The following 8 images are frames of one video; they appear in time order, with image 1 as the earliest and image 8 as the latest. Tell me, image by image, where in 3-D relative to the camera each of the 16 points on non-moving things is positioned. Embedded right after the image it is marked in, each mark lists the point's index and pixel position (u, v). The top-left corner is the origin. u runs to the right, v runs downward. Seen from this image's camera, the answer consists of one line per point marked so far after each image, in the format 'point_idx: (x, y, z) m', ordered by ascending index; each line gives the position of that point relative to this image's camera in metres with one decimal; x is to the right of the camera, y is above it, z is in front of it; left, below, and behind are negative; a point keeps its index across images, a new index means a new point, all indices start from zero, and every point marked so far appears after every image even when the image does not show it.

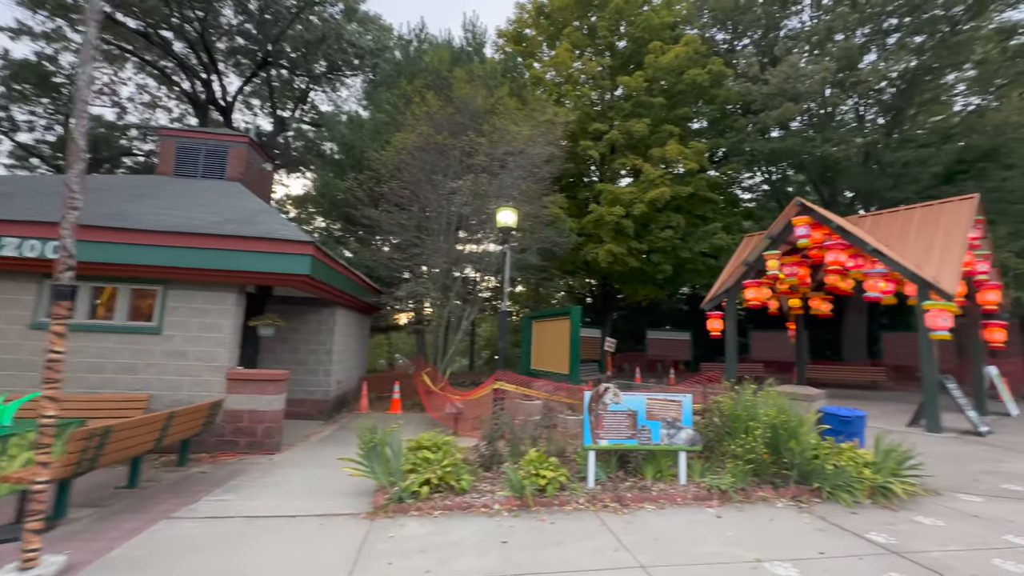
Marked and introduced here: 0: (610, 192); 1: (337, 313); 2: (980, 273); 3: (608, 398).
0: (+3.4, +3.3, +15.3) m
1: (-3.9, -0.6, +10.0) m
2: (+10.9, +0.4, +10.3) m
3: (+1.1, -1.3, +5.1) m
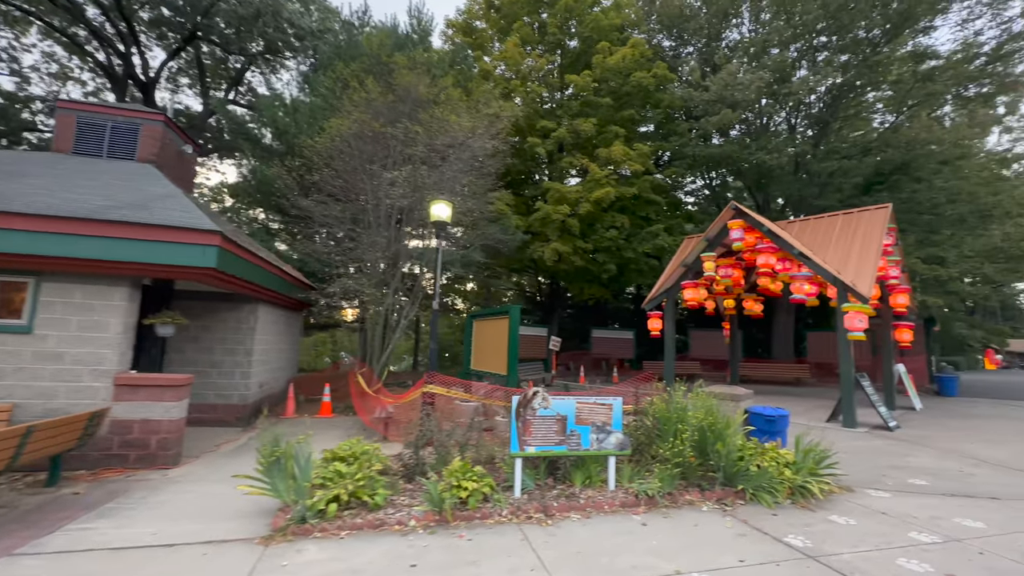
0: (+1.5, +3.3, +15.2) m
1: (-5.2, -0.5, +9.2) m
2: (+9.5, +0.3, +11.1) m
3: (+0.3, -1.3, +4.9) m
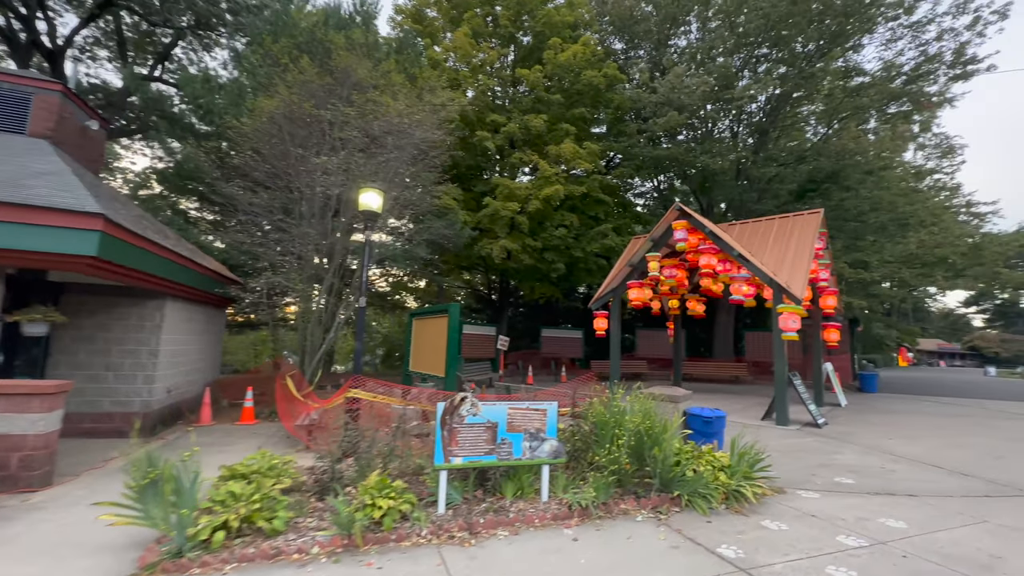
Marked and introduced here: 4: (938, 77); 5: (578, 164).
0: (-0.2, +3.4, +14.8) m
1: (-6.4, -0.3, +8.2) m
2: (+8.1, +0.2, +11.5) m
3: (-0.5, -1.2, +4.5) m
4: (+15.2, +7.5, +15.9) m
5: (+2.2, +4.1, +14.8) m
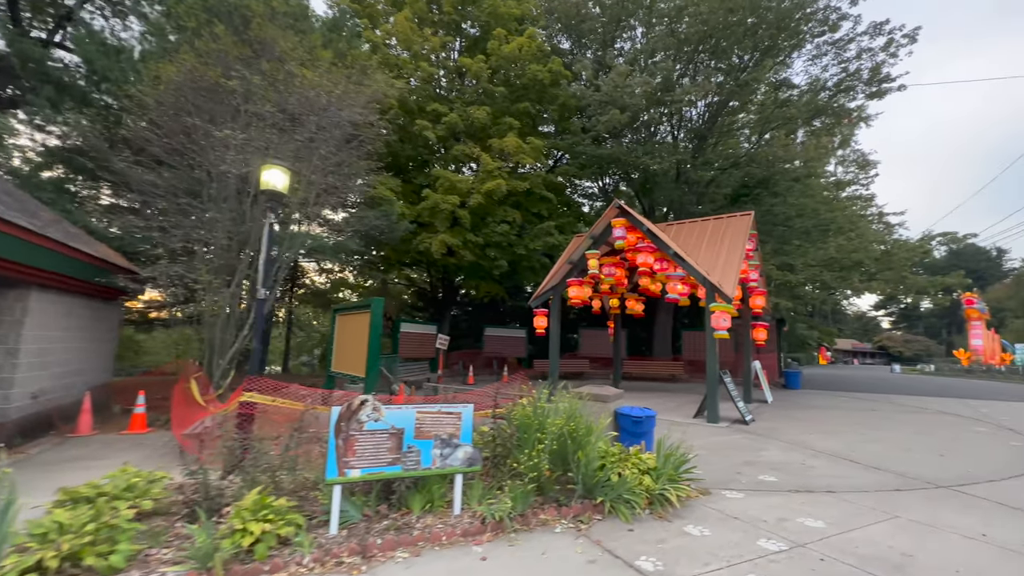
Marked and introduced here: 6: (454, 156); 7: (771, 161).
0: (-2.1, +3.5, +14.3) m
1: (-7.6, -0.1, +7.0) m
2: (+6.4, +0.2, +11.9) m
3: (-1.3, -1.1, +4.0) m
4: (+13.1, +7.4, +17.0) m
5: (+0.3, +4.2, +14.5) m
6: (-1.9, +4.4, +14.9) m
7: (+9.3, +4.7, +16.2) m
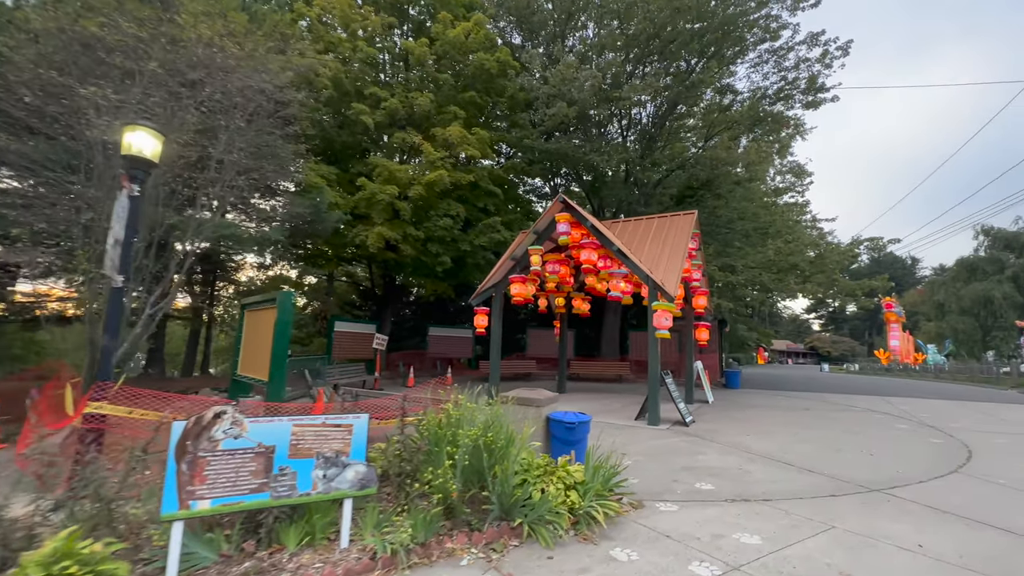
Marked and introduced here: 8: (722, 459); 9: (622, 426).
0: (-3.8, +3.6, +13.4) m
1: (-8.6, 0.0, +5.6) m
2: (+4.9, +0.2, +11.8) m
3: (-2.1, -1.0, +3.2) m
4: (+11.1, +7.3, +17.6) m
5: (-1.5, +4.3, +13.8) m
6: (-3.7, +4.5, +14.0) m
7: (+7.4, +4.7, +16.4) m
8: (+3.2, -2.6, +6.7) m
9: (+2.3, -2.8, +9.2) m
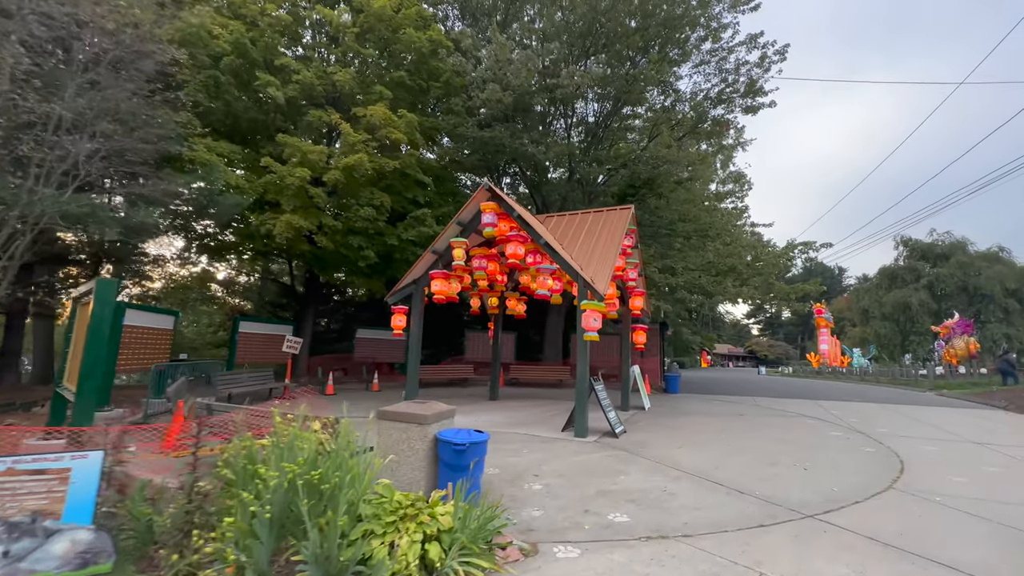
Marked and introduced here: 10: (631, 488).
0: (-5.8, +3.7, +11.8) m
1: (-9.8, +0.3, +3.6) m
2: (+3.0, +0.2, +11.1) m
3: (-3.1, -0.8, +1.8) m
4: (+8.7, +7.2, +17.6) m
5: (-3.4, +4.3, +12.5) m
6: (-5.7, +4.6, +12.5) m
7: (+5.1, +4.6, +16.0) m
8: (+1.8, -2.5, +5.8) m
9: (+0.6, -2.8, +8.3) m
10: (+1.5, -2.5, +5.5) m
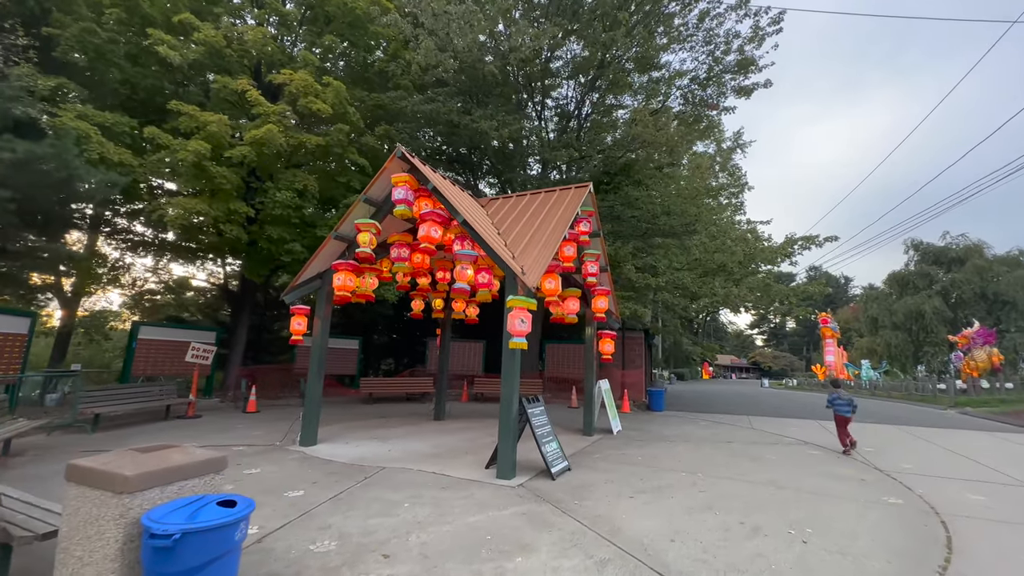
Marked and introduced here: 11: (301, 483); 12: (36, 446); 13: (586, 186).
0: (-7.1, +3.8, +9.9) m
1: (-11.2, +0.5, +1.7) m
2: (+1.6, +0.3, +9.1) m
3: (-4.5, -0.6, -0.2) m
4: (+7.4, +7.1, +15.6) m
5: (-4.8, +4.4, +10.6) m
6: (-7.0, +4.7, +10.6) m
7: (+3.8, +4.5, +14.0) m
8: (+0.3, -2.3, +3.7) m
9: (-0.8, -2.6, +6.1) m
10: (+0.1, -2.3, +3.4) m
11: (-2.8, -2.6, +6.0) m
12: (-8.0, -2.6, +7.5) m
13: (+1.4, +2.0, +8.5) m
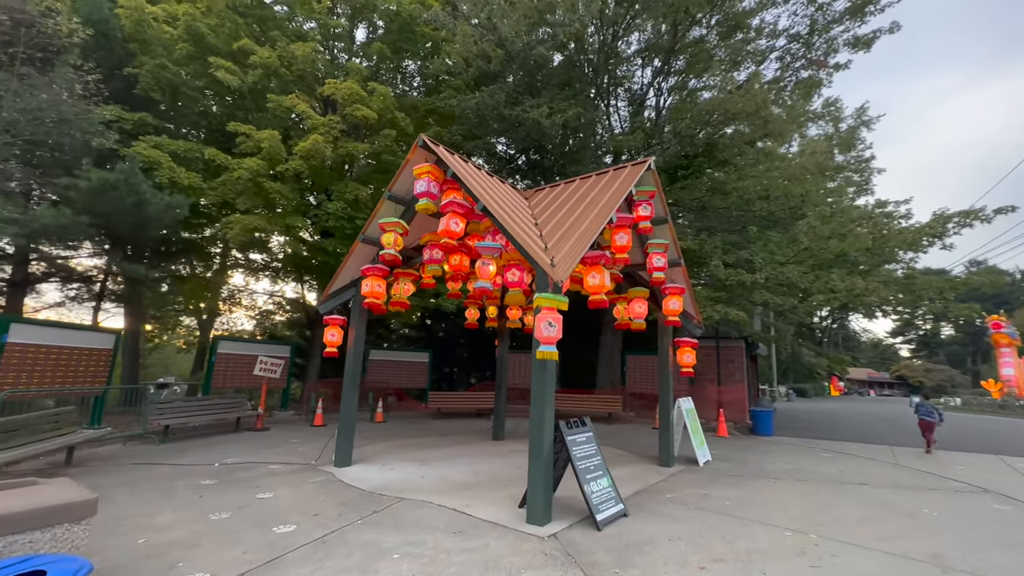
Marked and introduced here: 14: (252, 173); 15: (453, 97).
0: (-6.1, +3.5, +10.2) m
1: (-11.7, +0.3, +2.9) m
2: (+2.4, +0.3, +7.4) m
3: (-5.5, -0.5, -0.4) m
4: (+9.2, +7.2, +12.8) m
5: (-3.7, +4.1, +10.4) m
6: (-5.9, +4.3, +10.9) m
7: (+5.4, +4.5, +12.0) m
8: (+0.1, -2.2, +2.4) m
9: (-0.5, -2.6, +5.0) m
10: (-0.2, -2.1, +2.1) m
11: (-2.5, -2.7, +5.3) m
12: (-7.2, -2.9, +7.8) m
13: (+2.0, +2.0, +7.0) m
14: (-5.9, +2.5, +10.0) m
15: (-1.6, +5.3, +12.3) m
